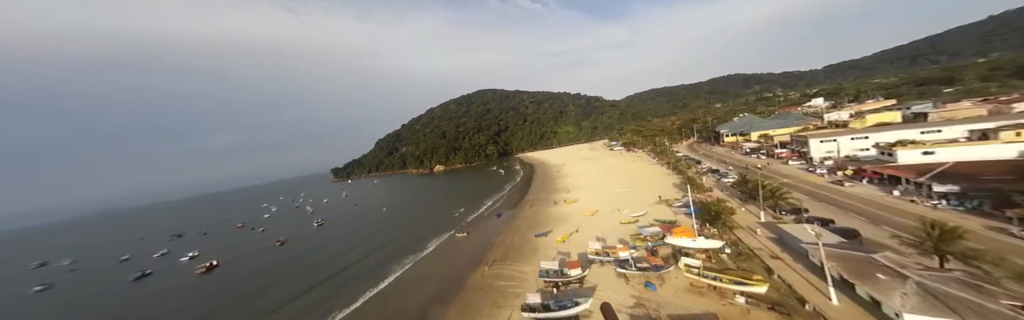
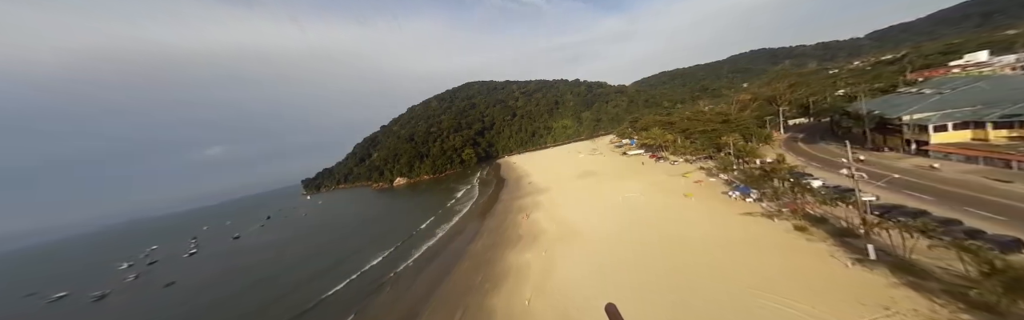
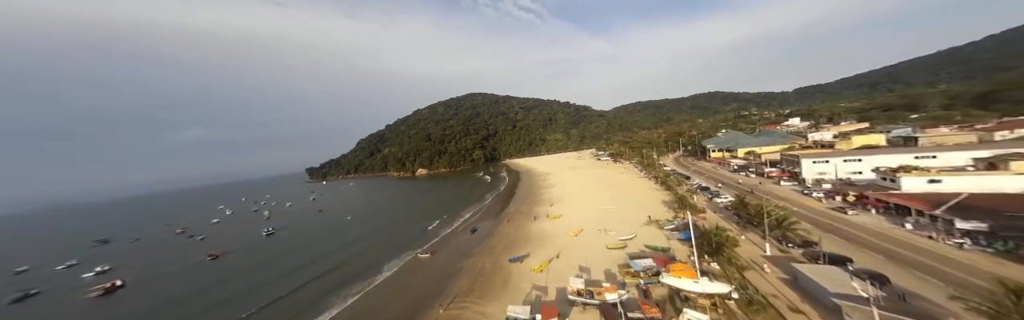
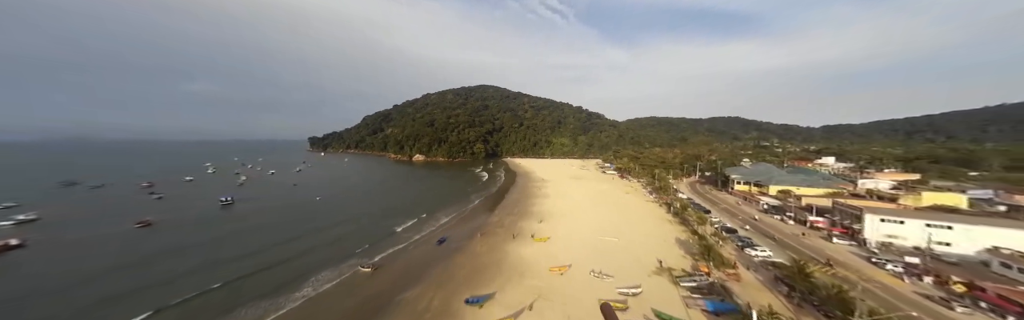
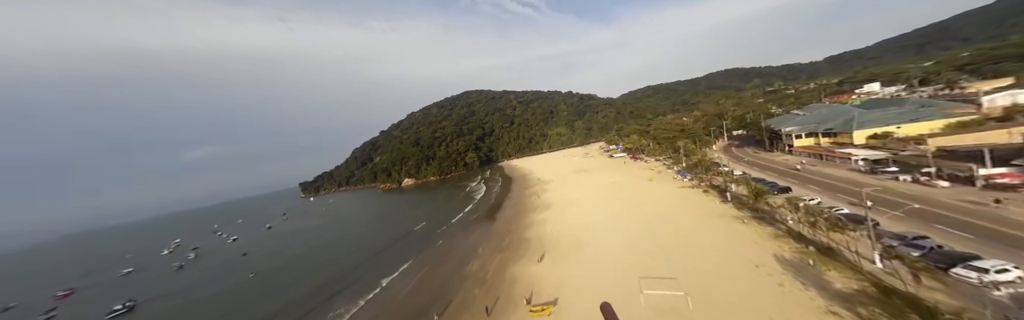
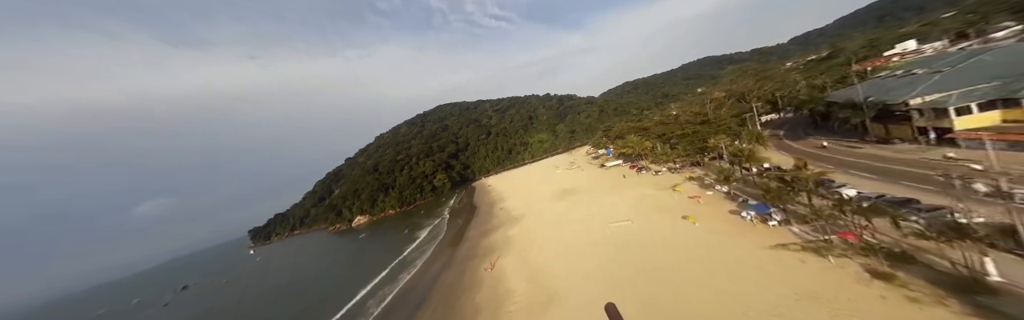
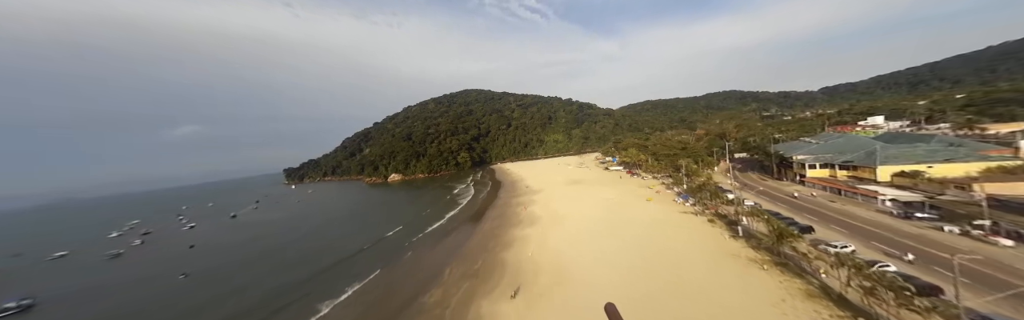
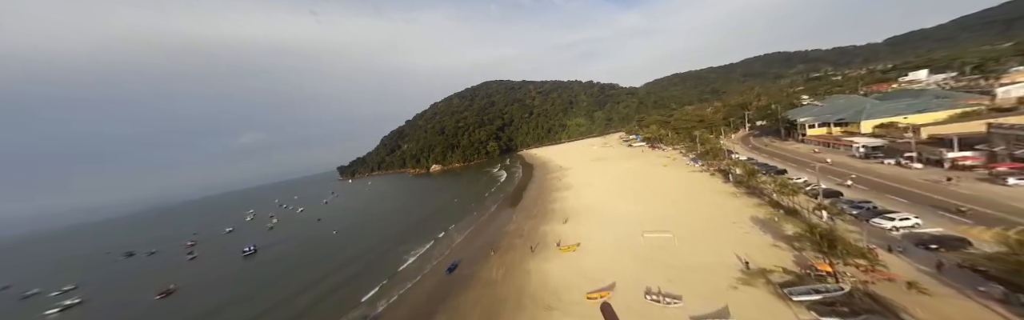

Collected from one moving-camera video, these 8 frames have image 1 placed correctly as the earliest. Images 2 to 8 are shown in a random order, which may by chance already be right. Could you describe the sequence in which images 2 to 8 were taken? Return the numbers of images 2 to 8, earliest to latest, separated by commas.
3, 4, 8, 5, 7, 2, 6
